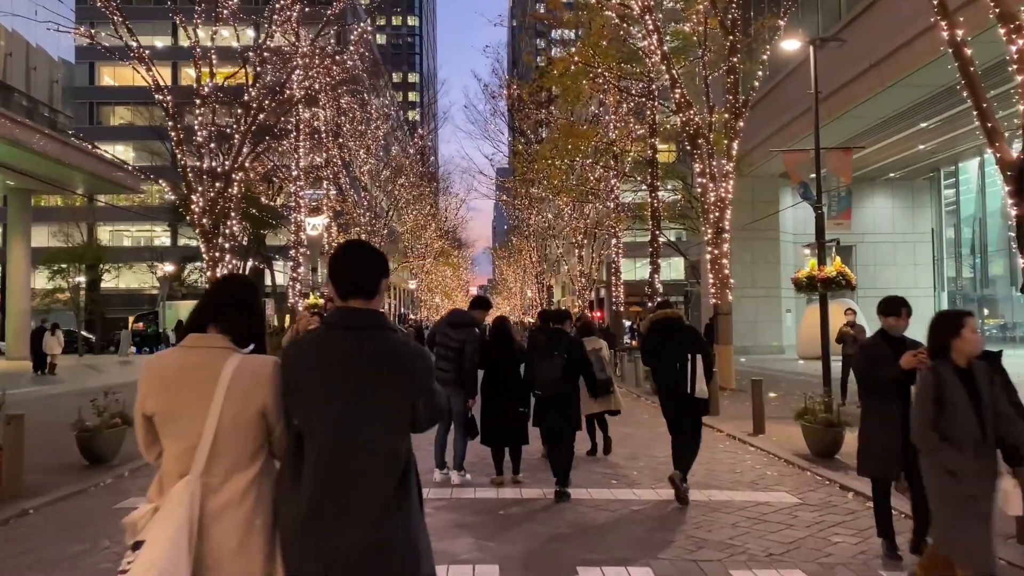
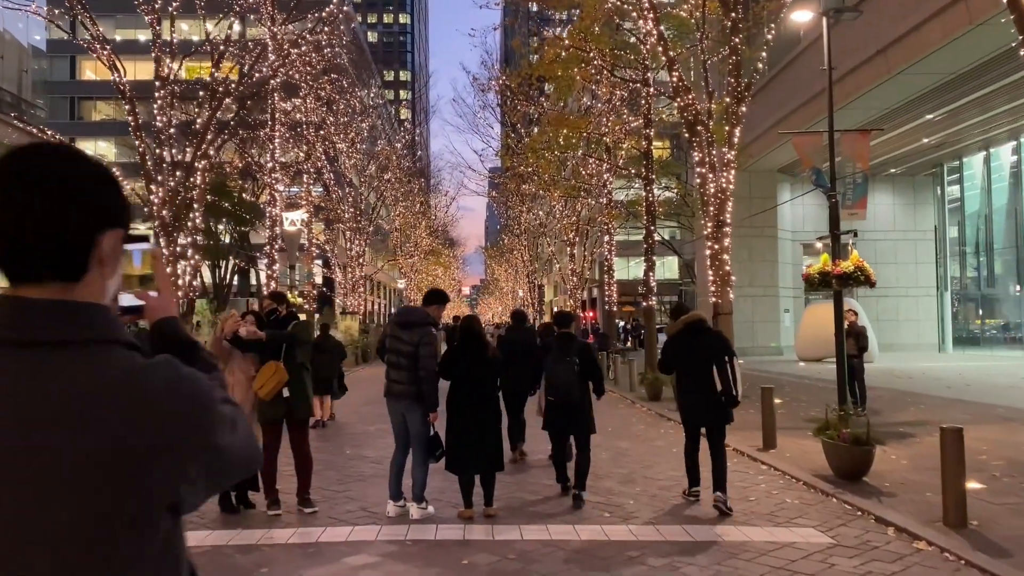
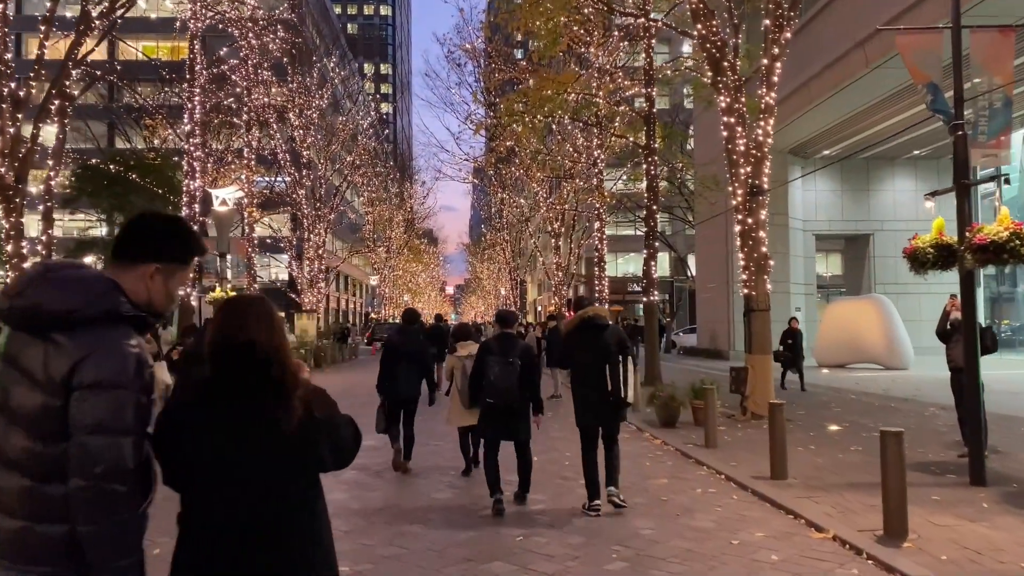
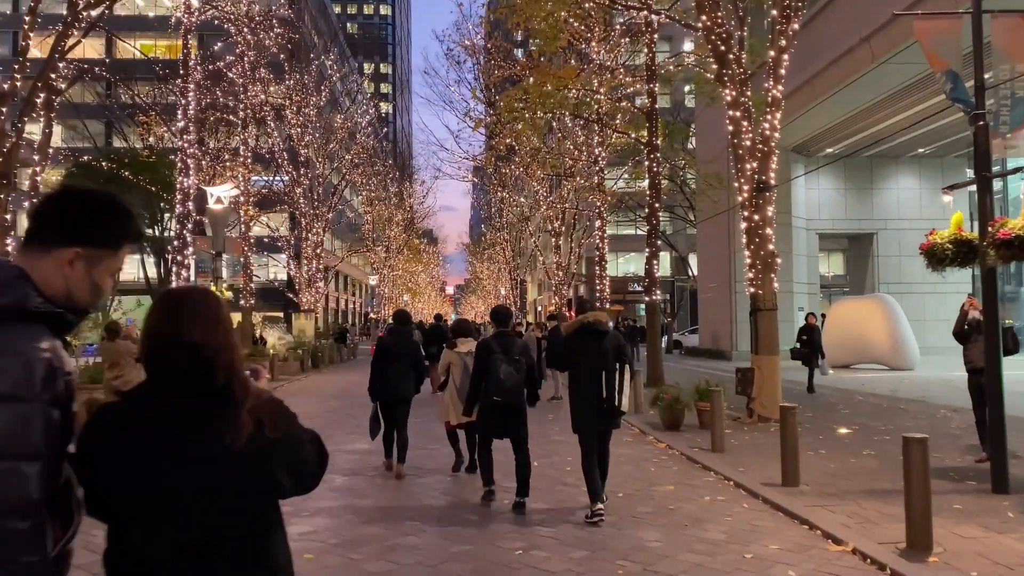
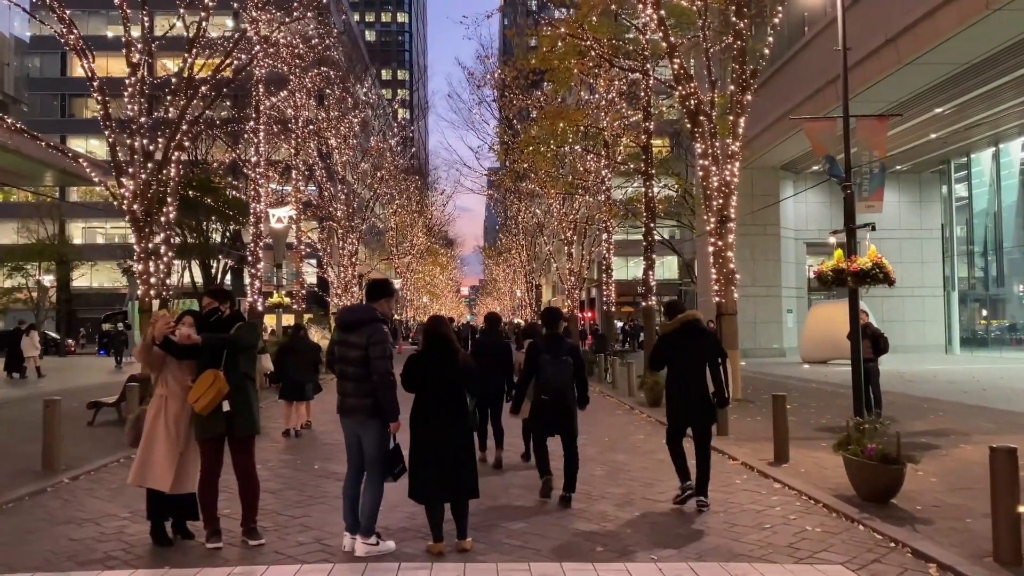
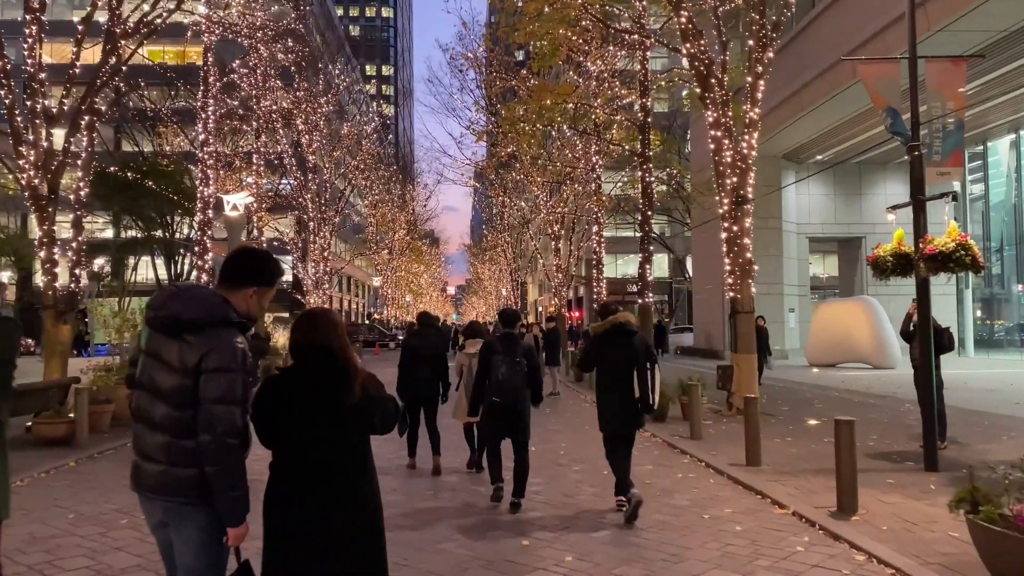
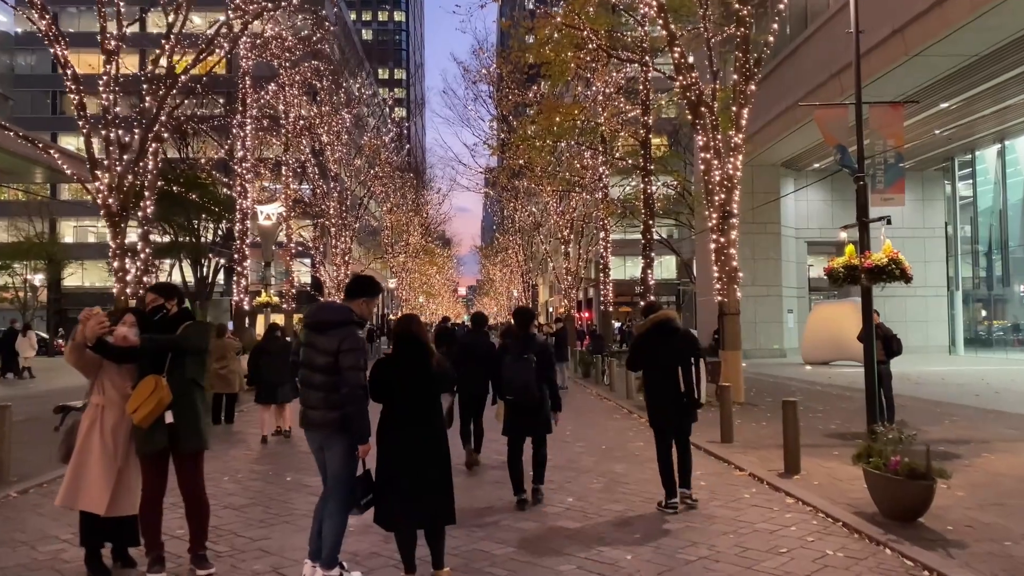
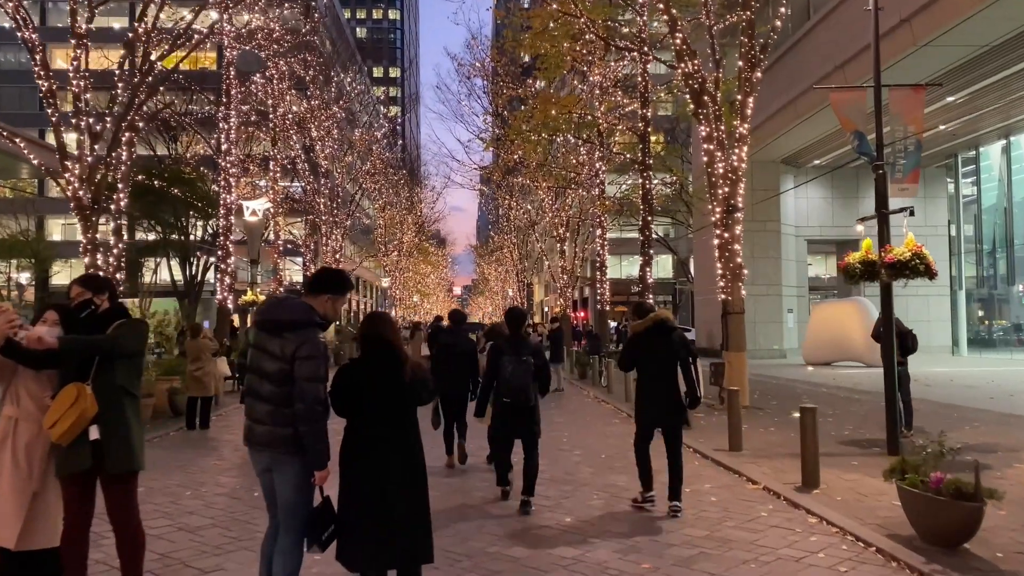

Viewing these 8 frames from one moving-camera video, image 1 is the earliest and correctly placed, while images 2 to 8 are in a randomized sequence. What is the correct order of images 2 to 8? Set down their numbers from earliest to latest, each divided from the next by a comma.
2, 5, 7, 8, 6, 3, 4
